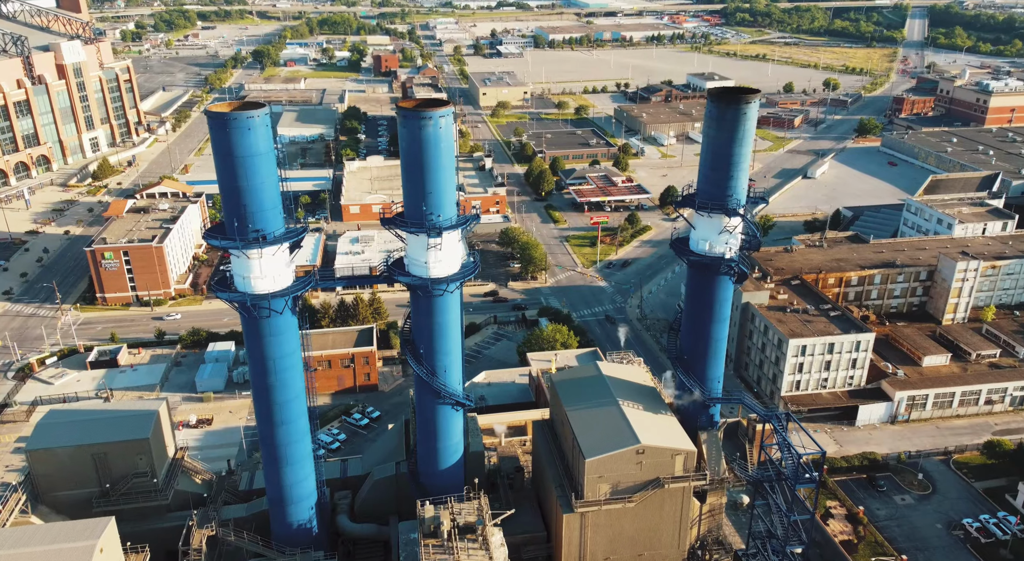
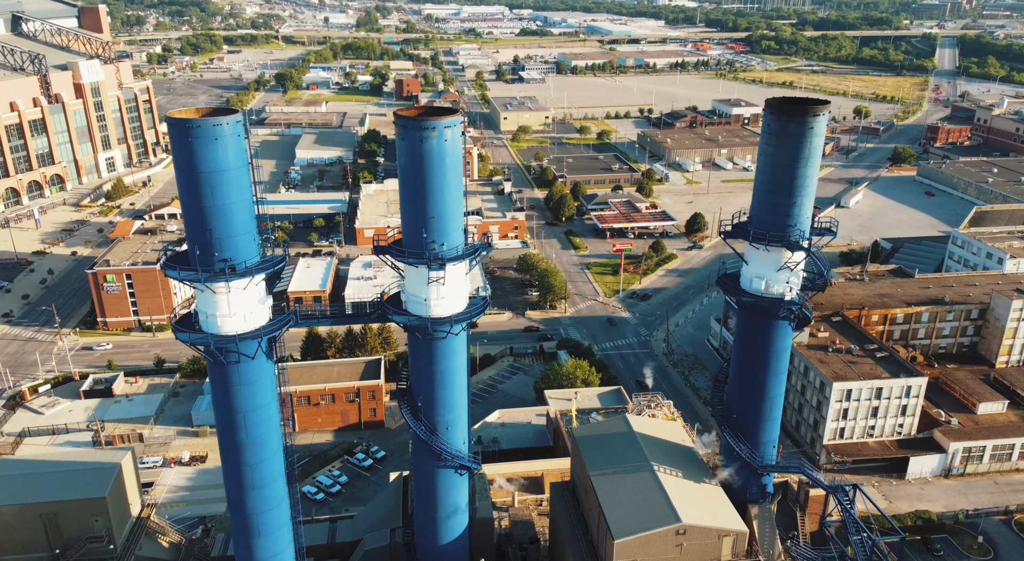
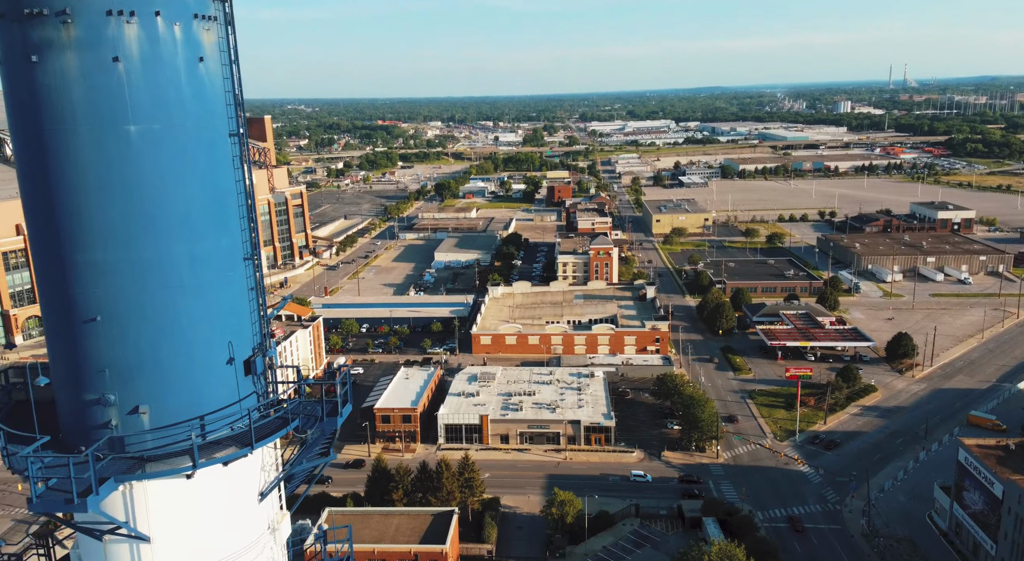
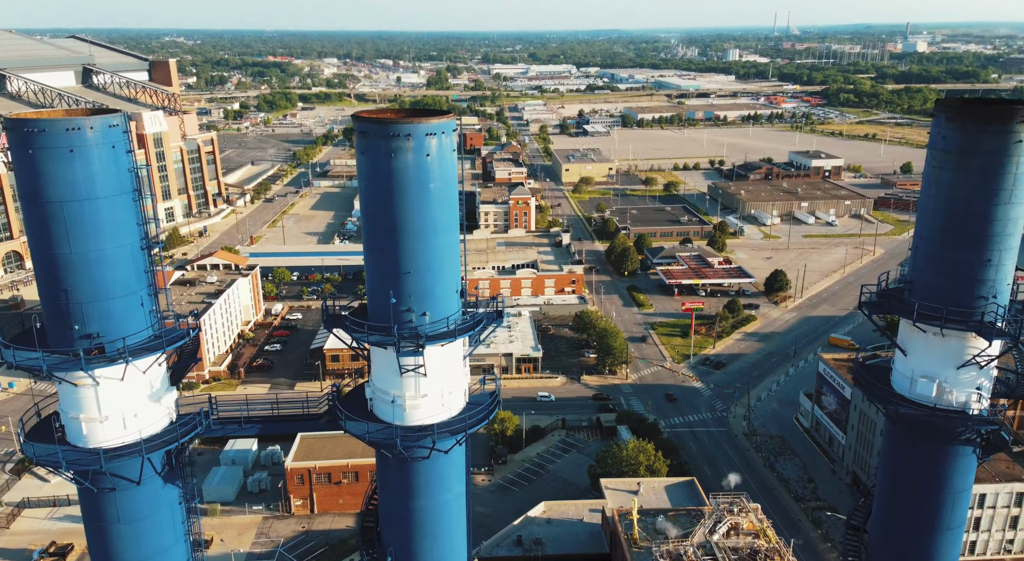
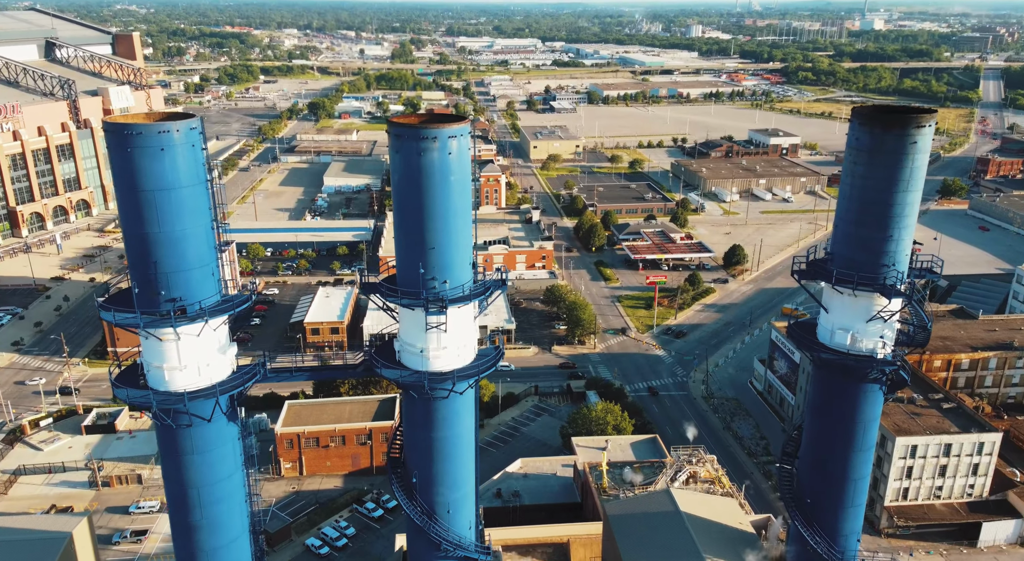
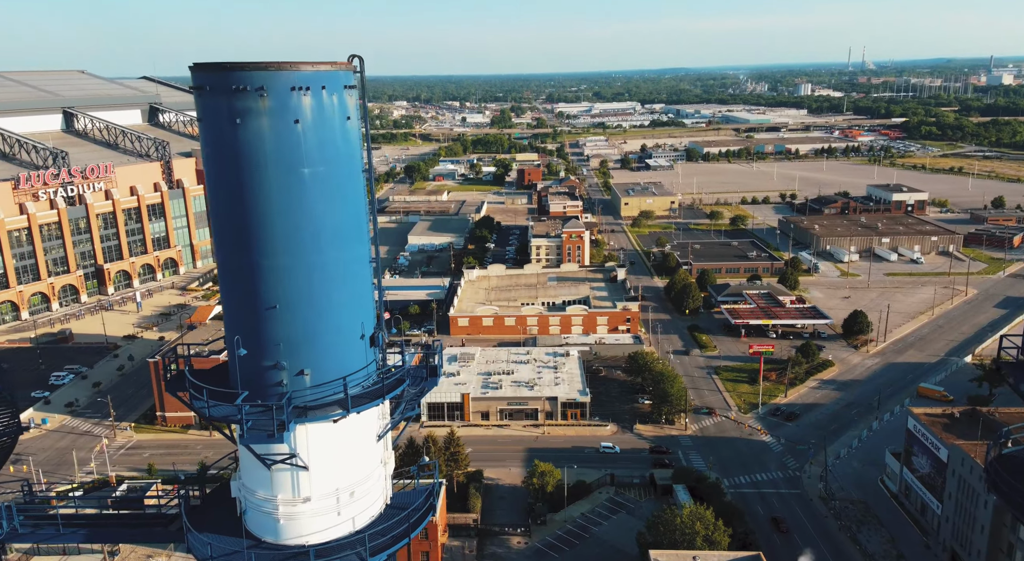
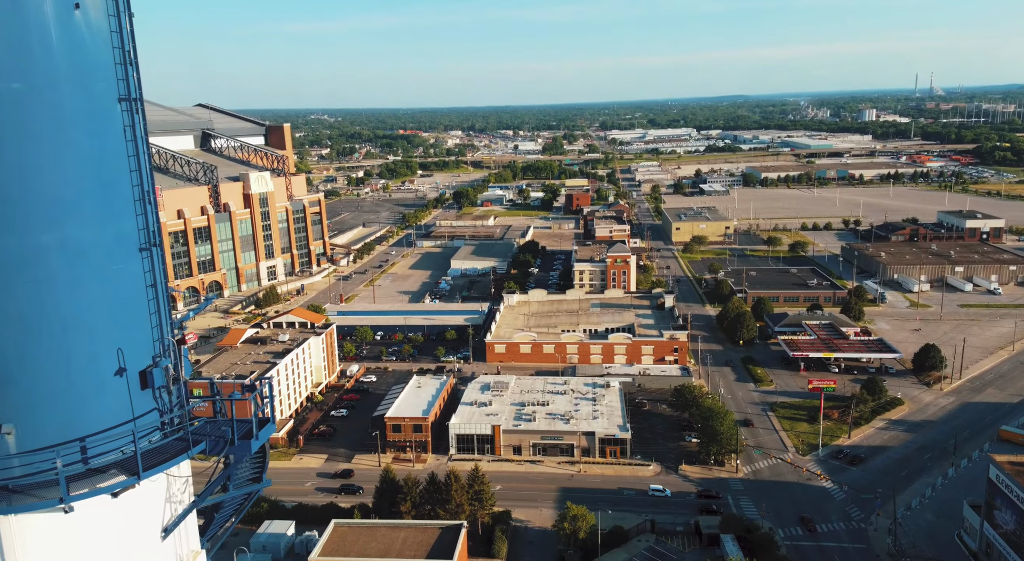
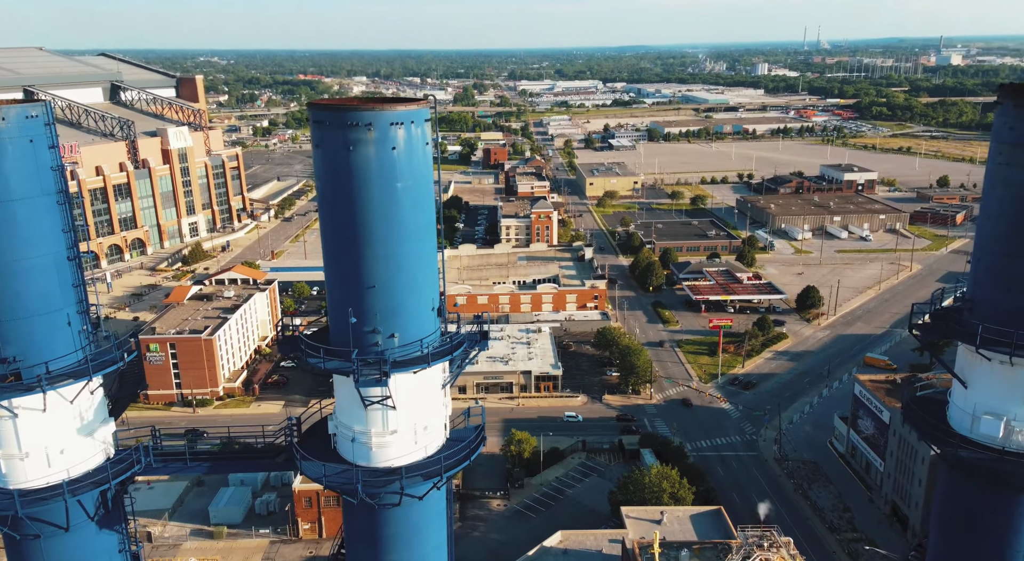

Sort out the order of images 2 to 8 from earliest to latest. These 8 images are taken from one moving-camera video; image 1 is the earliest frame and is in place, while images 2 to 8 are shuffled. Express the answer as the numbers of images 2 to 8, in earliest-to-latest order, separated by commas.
2, 5, 4, 8, 6, 3, 7
